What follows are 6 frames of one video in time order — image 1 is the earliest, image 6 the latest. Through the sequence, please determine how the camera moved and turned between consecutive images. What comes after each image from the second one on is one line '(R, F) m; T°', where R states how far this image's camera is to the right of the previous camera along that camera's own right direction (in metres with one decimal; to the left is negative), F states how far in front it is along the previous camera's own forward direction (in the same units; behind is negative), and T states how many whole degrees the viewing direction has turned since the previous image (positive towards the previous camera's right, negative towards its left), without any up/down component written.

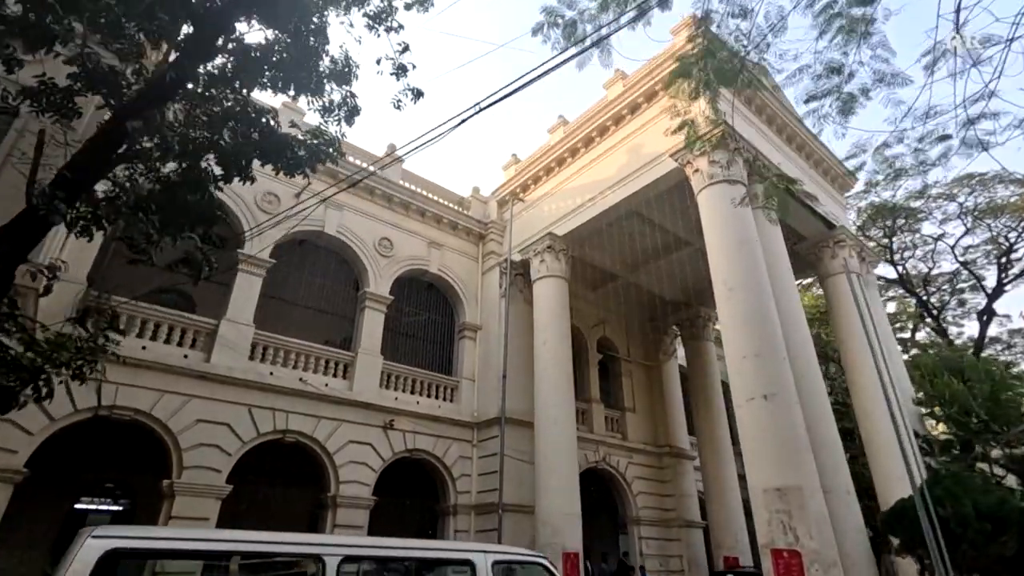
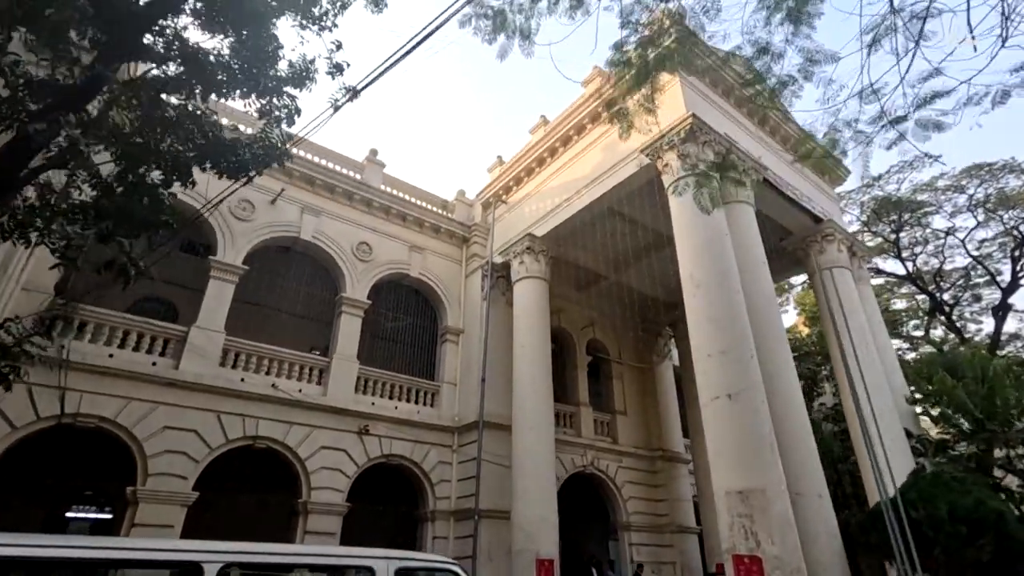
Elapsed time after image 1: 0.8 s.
(+0.8, +0.2) m; -2°
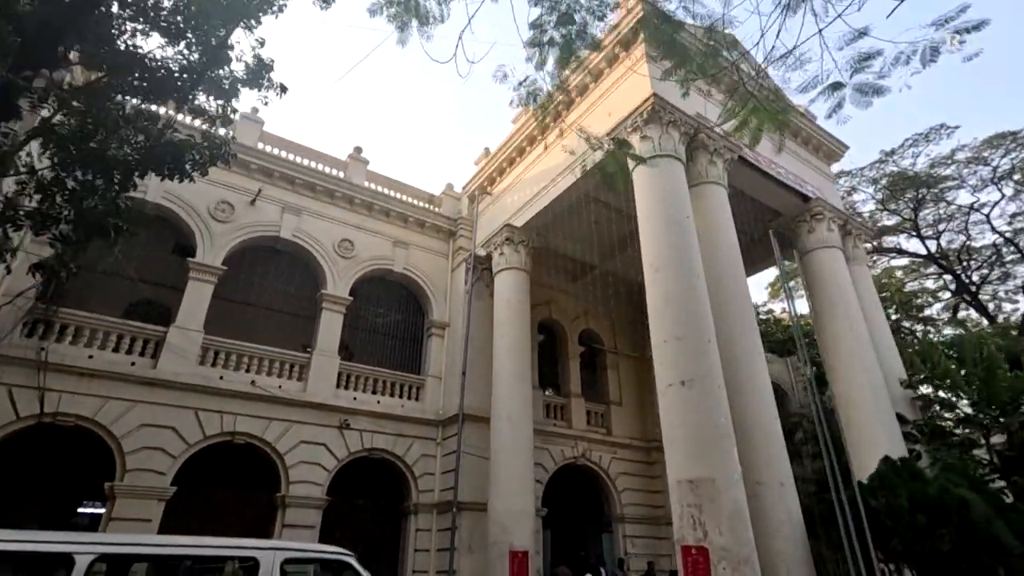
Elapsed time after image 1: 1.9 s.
(+1.1, +0.1) m; -3°
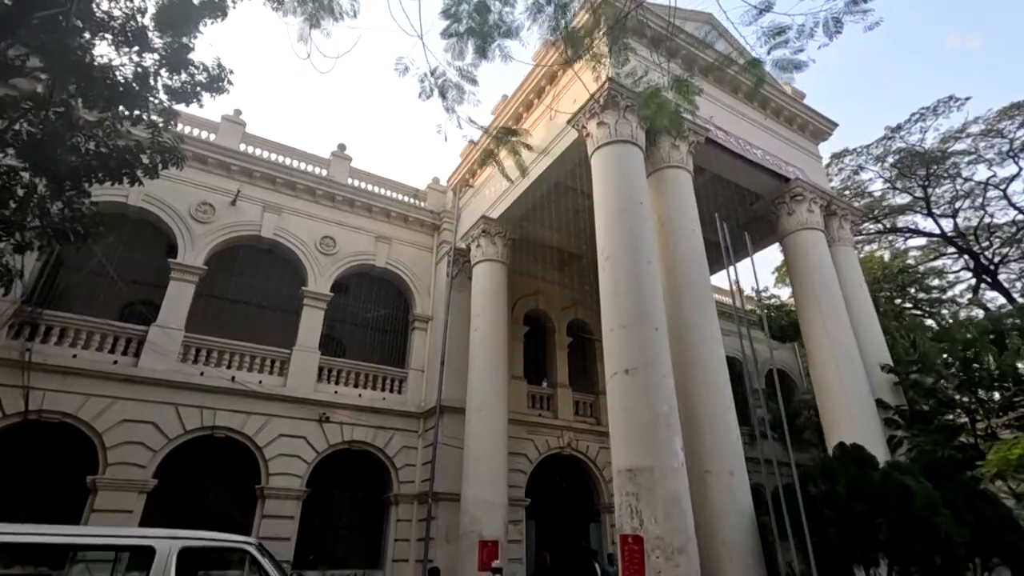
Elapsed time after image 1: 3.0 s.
(+1.0, 0.0) m; -3°
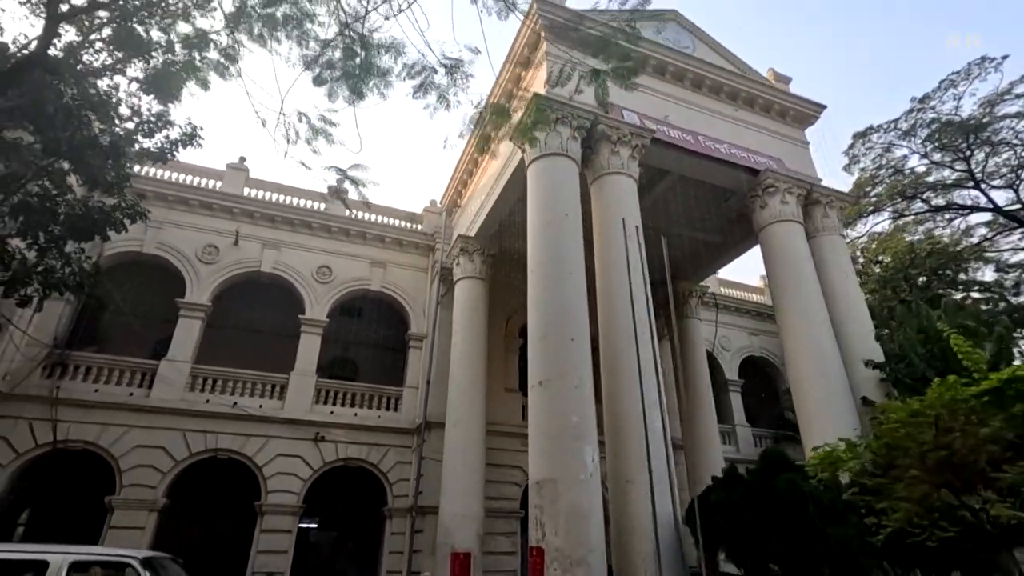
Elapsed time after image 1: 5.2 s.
(+2.0, -0.1) m; -8°
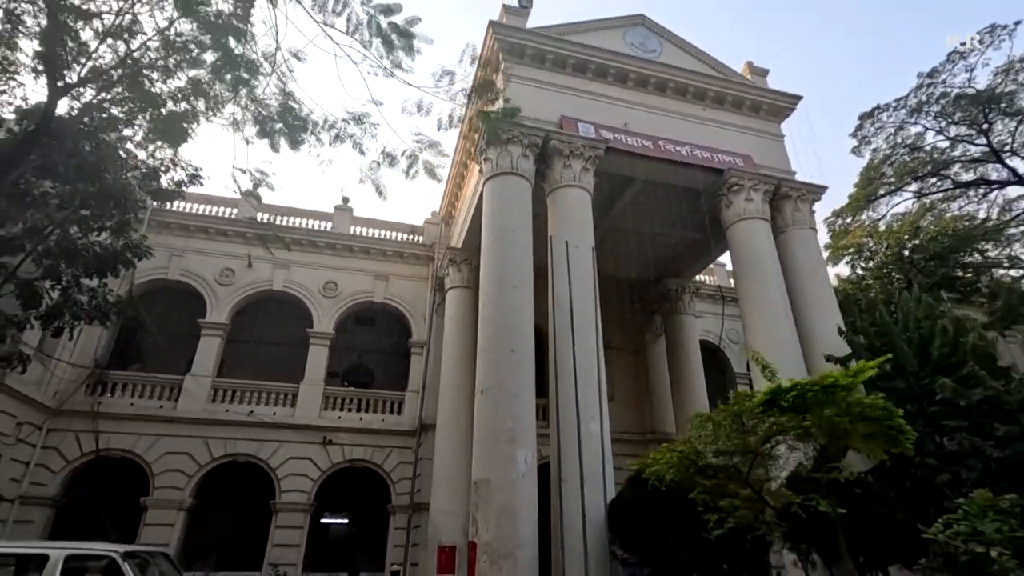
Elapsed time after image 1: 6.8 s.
(+1.5, -0.5) m; -6°
